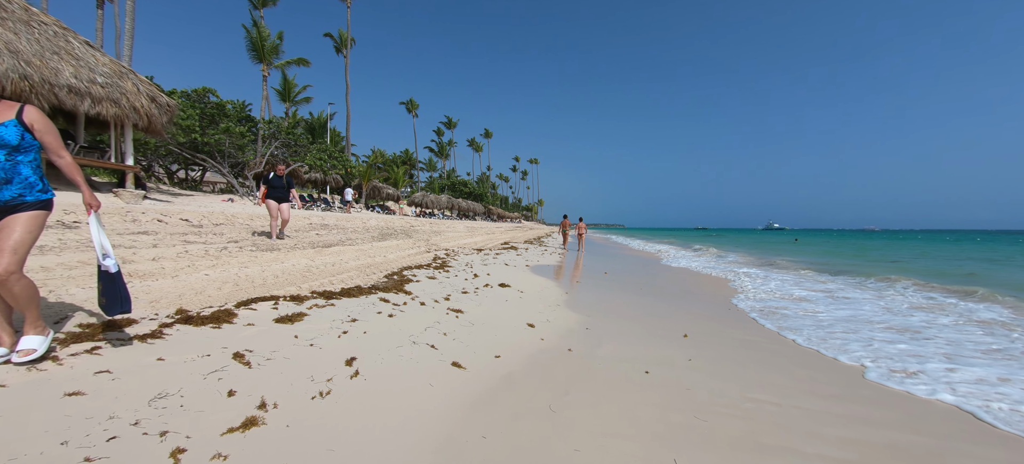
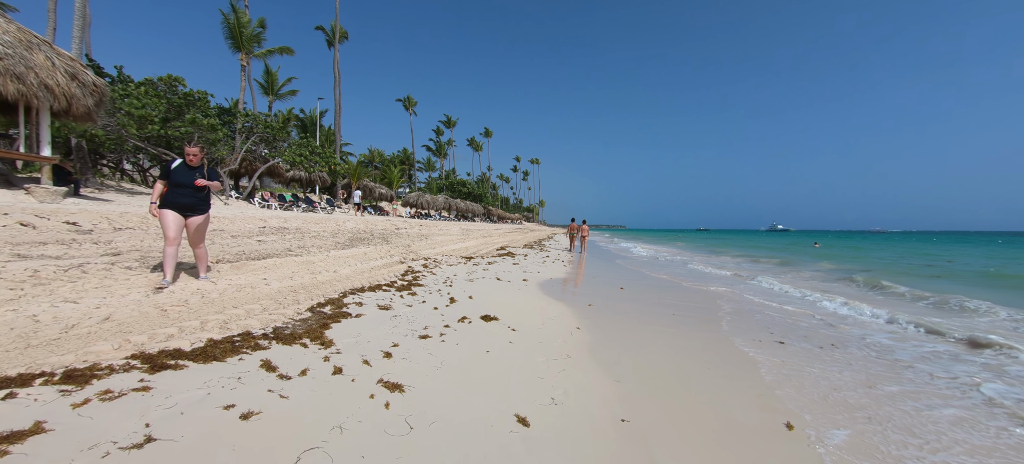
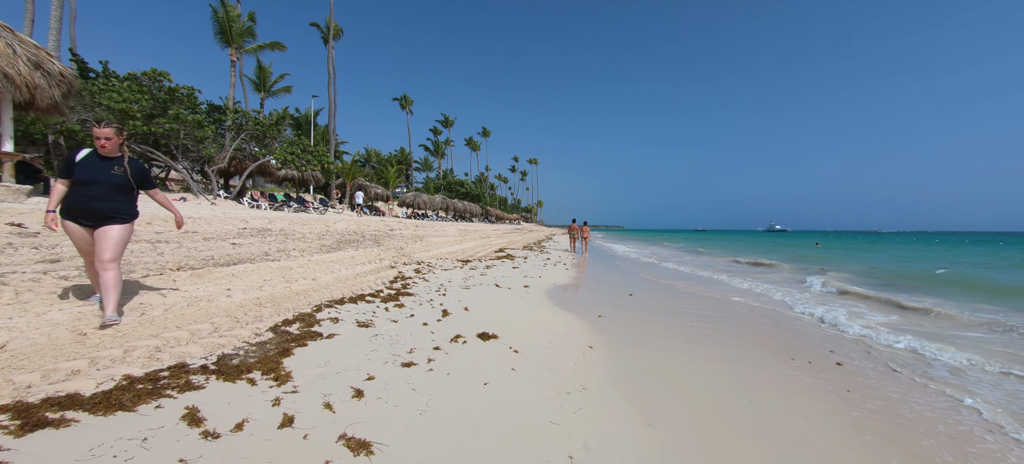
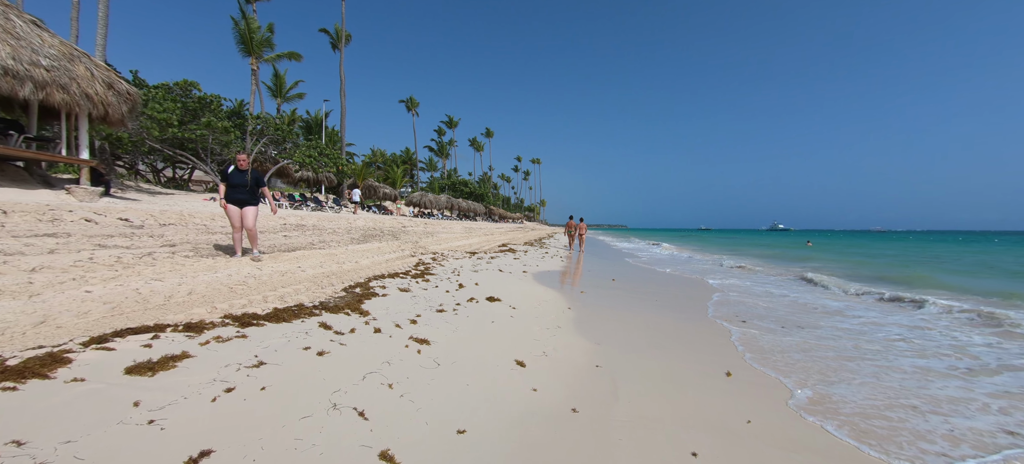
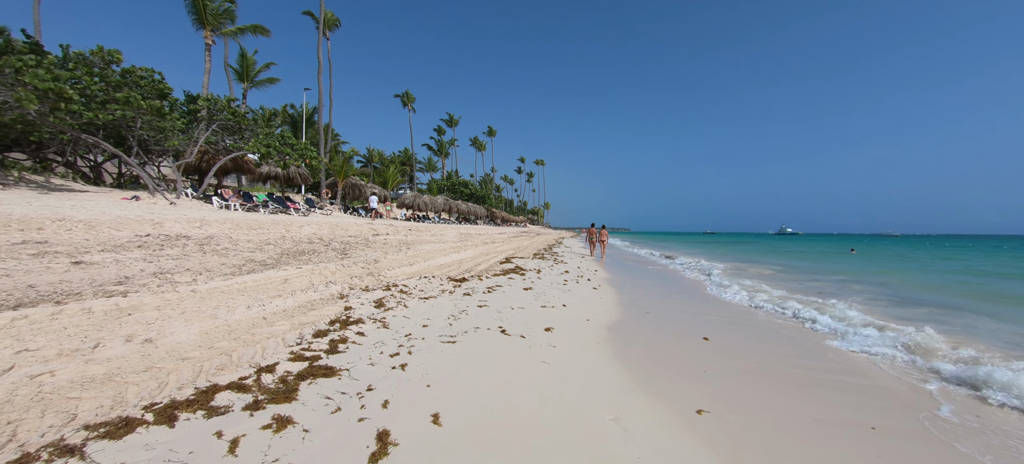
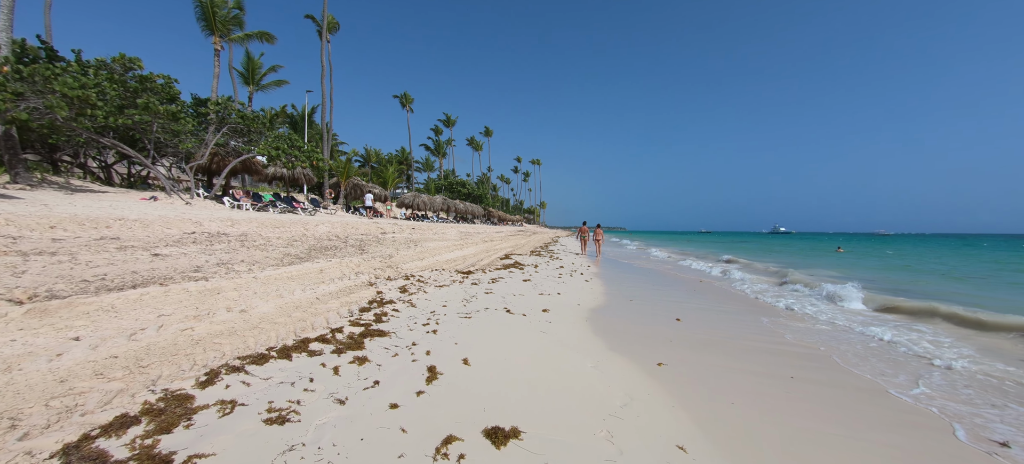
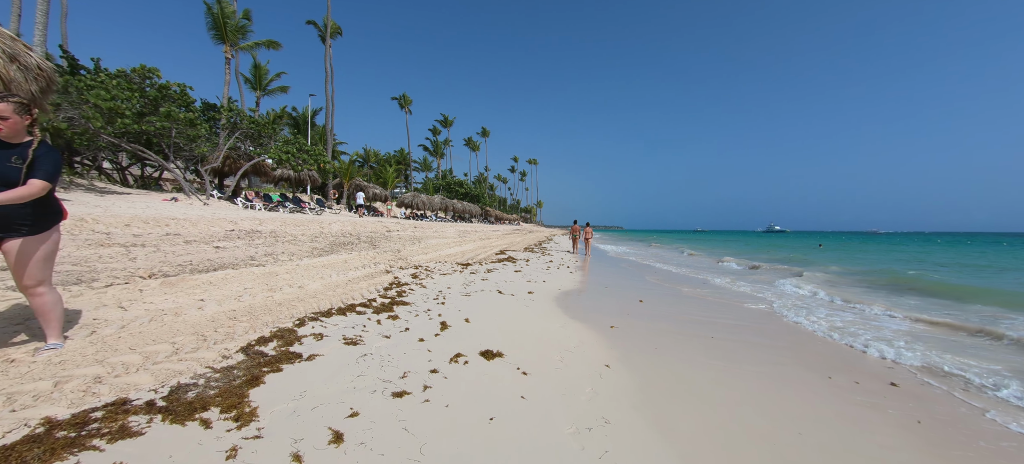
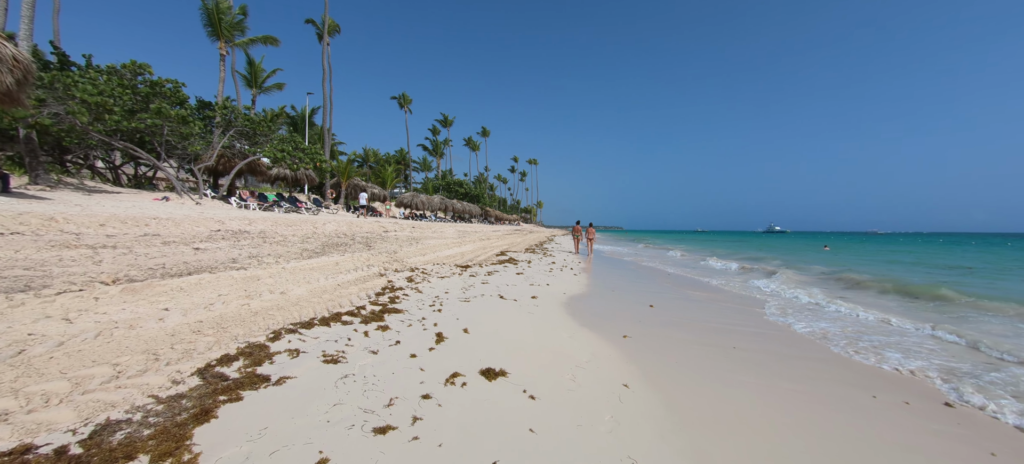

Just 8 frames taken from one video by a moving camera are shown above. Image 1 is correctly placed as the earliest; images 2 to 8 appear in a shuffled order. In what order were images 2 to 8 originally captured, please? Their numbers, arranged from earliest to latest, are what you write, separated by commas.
4, 2, 3, 7, 8, 6, 5
